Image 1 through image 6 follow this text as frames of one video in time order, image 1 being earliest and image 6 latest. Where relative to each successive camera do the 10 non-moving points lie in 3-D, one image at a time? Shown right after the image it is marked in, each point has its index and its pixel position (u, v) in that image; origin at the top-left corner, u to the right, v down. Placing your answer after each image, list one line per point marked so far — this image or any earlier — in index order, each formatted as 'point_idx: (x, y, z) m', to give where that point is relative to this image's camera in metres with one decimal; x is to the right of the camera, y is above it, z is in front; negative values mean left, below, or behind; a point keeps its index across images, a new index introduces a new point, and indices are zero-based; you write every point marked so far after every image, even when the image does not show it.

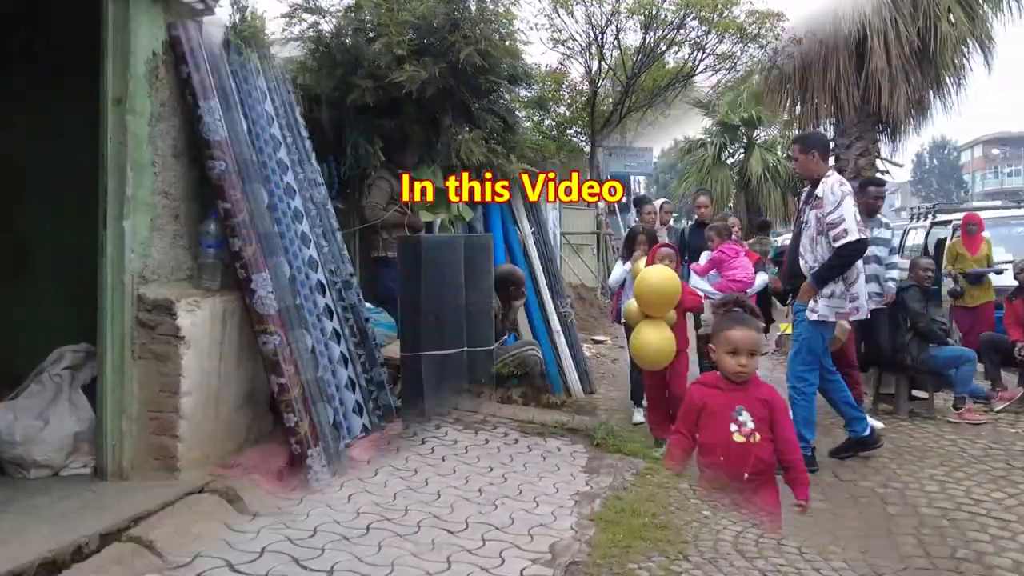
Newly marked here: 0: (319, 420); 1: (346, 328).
0: (-0.9, -0.6, +4.7) m
1: (-0.8, -0.2, +5.3) m
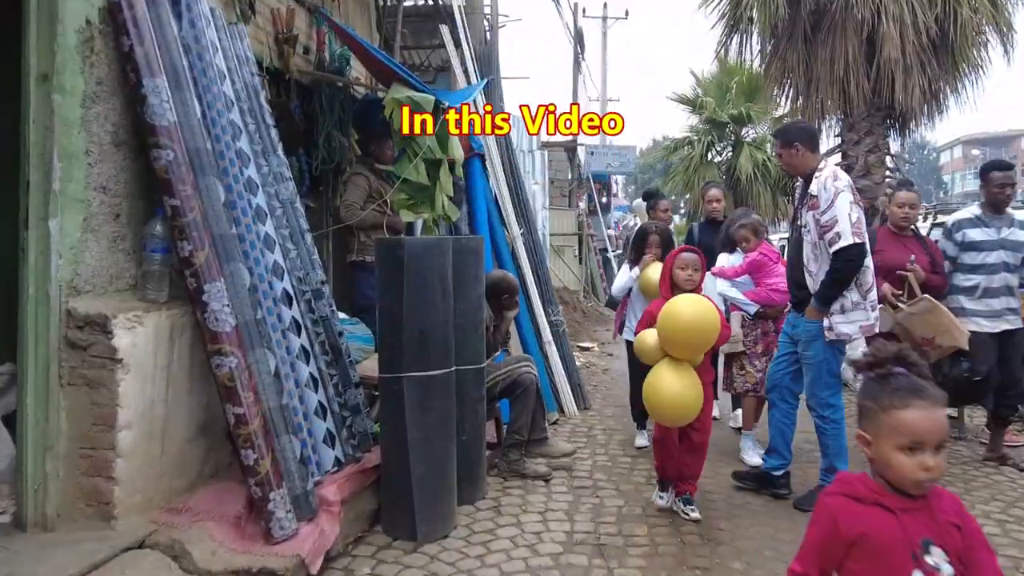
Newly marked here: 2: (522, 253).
0: (-0.9, -0.7, +4.0) m
1: (-0.9, -0.2, +4.6) m
2: (+0.1, +0.2, +7.5) m
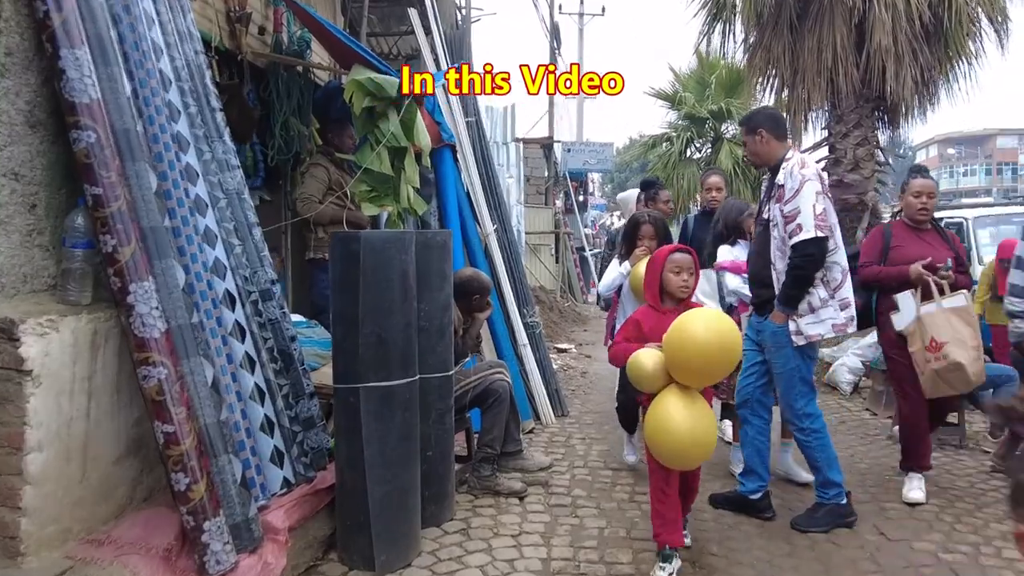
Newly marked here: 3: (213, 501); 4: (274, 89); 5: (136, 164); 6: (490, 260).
0: (-1.0, -0.7, +3.5) m
1: (-1.0, -0.2, +4.1) m
2: (-0.1, +0.2, +7.1) m
3: (-1.0, -0.7, +3.5) m
4: (-1.3, +1.1, +6.0) m
5: (-1.3, +0.4, +3.6) m
6: (-0.1, +0.2, +7.1) m
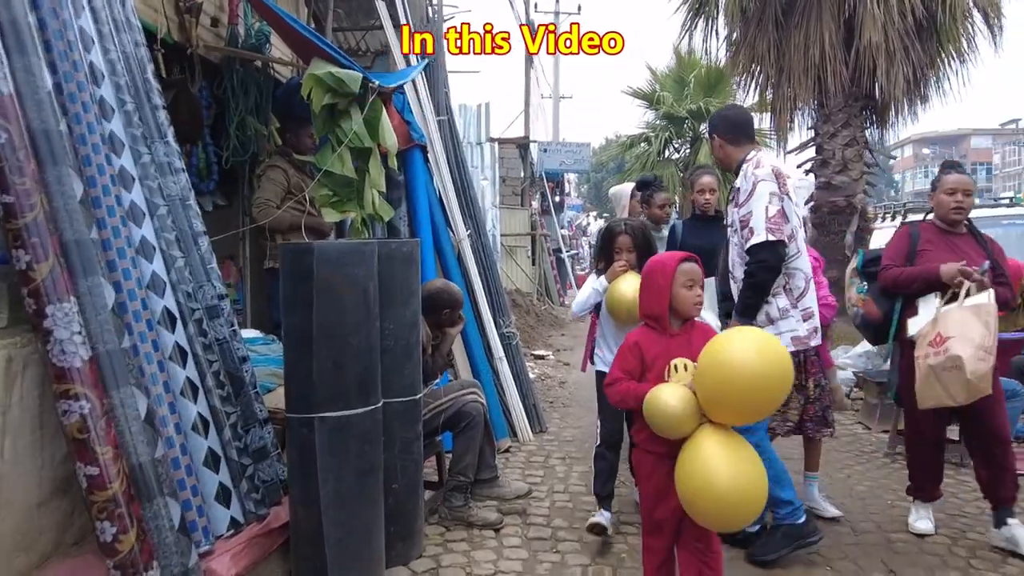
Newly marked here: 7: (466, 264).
0: (-1.1, -0.7, +3.1) m
1: (-1.1, -0.3, +3.7) m
2: (-0.3, +0.2, +6.7) m
3: (-1.1, -0.8, +3.1) m
4: (-1.5, +1.1, +5.5) m
5: (-1.4, +0.4, +3.2) m
6: (-0.3, +0.1, +6.7) m
7: (-0.3, +0.2, +6.7) m
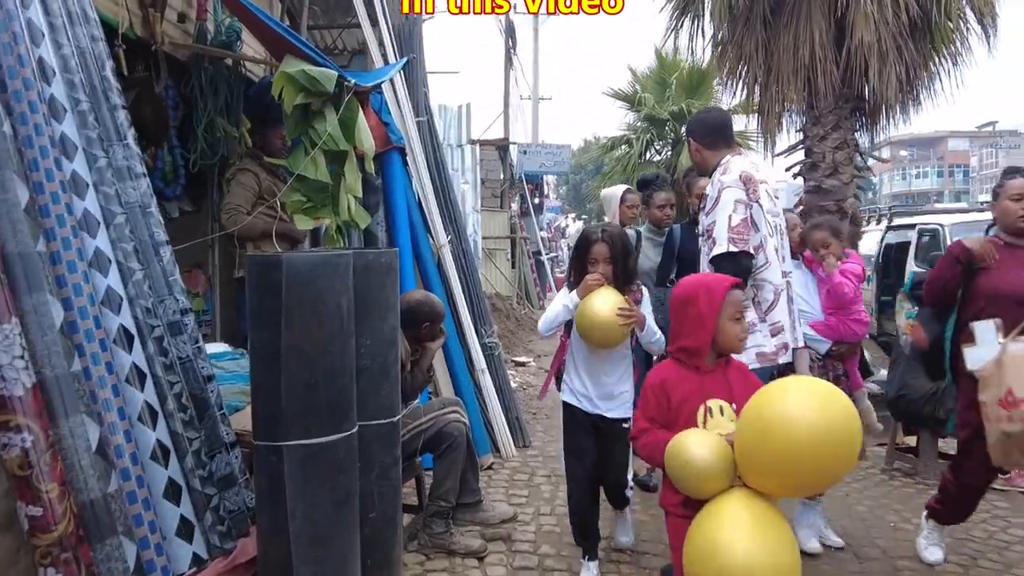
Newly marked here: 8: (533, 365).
0: (-1.1, -0.8, +2.8) m
1: (-1.1, -0.4, +3.4) m
2: (-0.4, +0.1, +6.4) m
3: (-1.1, -0.8, +2.8) m
4: (-1.6, +1.0, +5.2) m
5: (-1.4, +0.3, +2.9) m
6: (-0.4, +0.1, +6.4) m
7: (-0.4, +0.1, +6.4) m
8: (+0.2, -0.8, +11.5) m
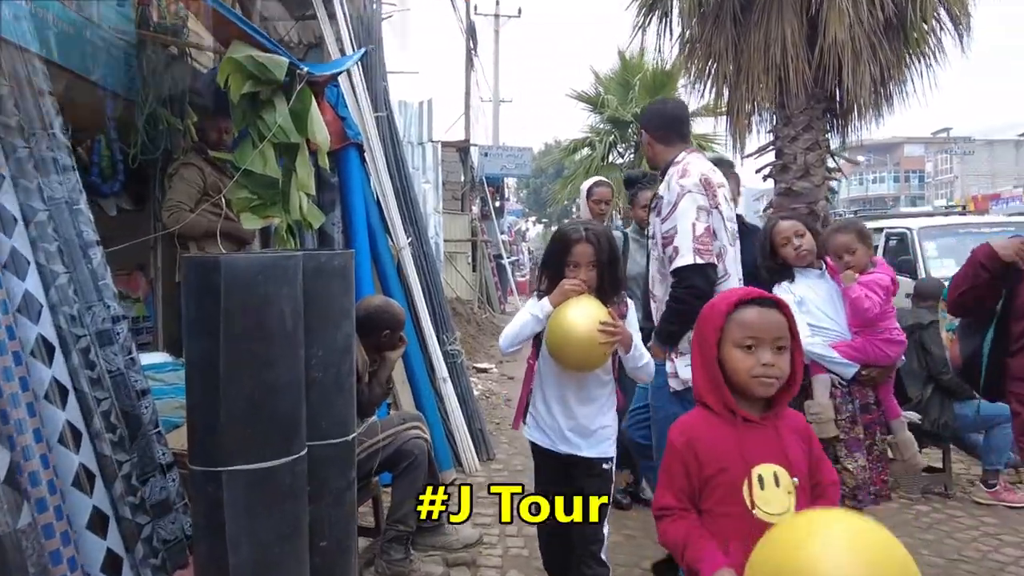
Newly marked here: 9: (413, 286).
0: (-1.2, -0.8, +2.5) m
1: (-1.2, -0.4, +3.1) m
2: (-0.6, +0.1, +6.1) m
3: (-1.2, -0.8, +2.4) m
4: (-1.7, +1.0, +4.9) m
5: (-1.5, +0.3, +2.5) m
6: (-0.6, 0.0, +6.1) m
7: (-0.6, +0.1, +6.1) m
8: (-0.2, -0.9, +11.1) m
9: (-0.6, 0.0, +6.1) m
